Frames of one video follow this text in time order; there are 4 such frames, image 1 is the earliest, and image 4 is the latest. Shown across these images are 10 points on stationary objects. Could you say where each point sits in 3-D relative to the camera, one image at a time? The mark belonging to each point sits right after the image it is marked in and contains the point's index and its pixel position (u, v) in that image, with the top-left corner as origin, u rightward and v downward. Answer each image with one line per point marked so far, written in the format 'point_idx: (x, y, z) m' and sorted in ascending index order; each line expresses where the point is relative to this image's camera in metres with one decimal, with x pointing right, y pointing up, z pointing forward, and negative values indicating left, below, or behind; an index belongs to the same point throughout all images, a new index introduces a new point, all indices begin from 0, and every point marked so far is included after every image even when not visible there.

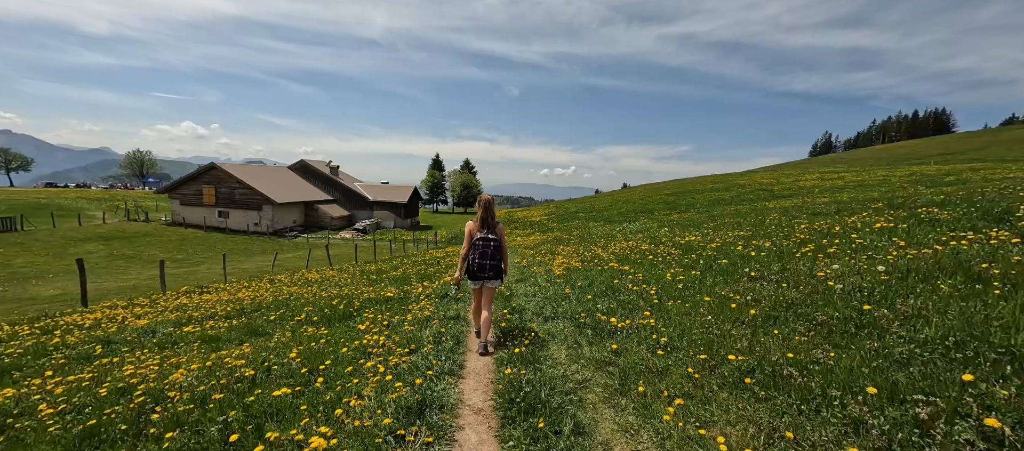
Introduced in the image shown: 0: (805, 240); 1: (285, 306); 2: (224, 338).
0: (+9.2, -0.4, +12.9) m
1: (-8.3, -3.0, +15.0) m
2: (-7.8, -3.1, +11.1) m
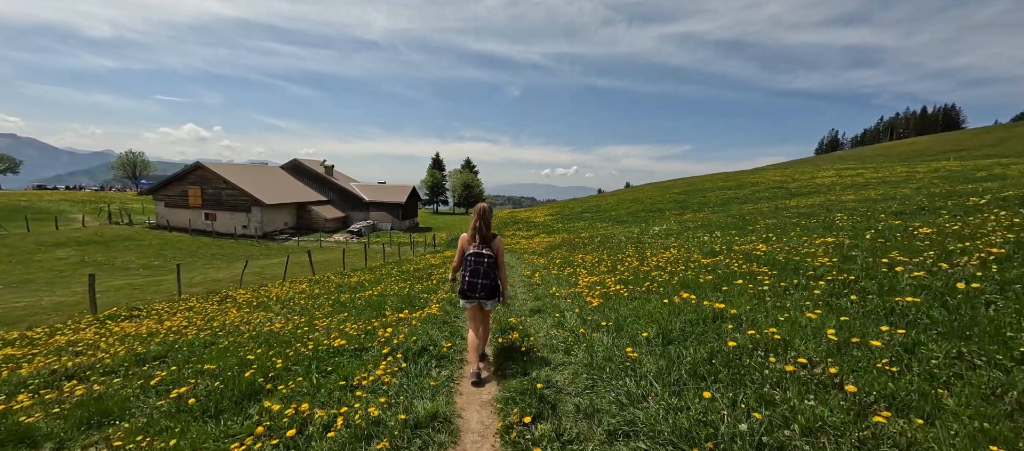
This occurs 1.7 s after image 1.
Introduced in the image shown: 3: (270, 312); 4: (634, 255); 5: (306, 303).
0: (+9.5, -0.5, +8.1) m
1: (-8.0, -3.3, +10.3) m
2: (-7.4, -3.3, +6.4) m
3: (-9.2, -3.3, +15.7) m
4: (+5.2, -1.3, +17.5) m
5: (-8.4, -3.2, +17.0) m
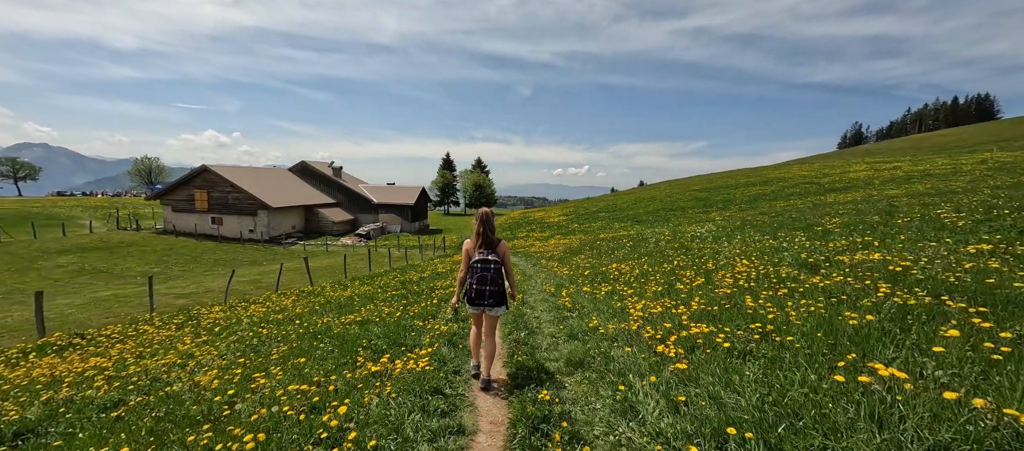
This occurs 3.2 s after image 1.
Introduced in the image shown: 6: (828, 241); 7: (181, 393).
0: (+9.9, -0.6, +4.1) m
1: (-7.5, -3.5, +6.8) m
2: (-7.1, -3.5, +2.8) m
3: (-8.5, -3.5, +12.2) m
4: (+5.8, -1.4, +13.6) m
5: (-7.7, -3.4, +13.5) m
6: (+11.6, -0.5, +15.2) m
7: (-6.6, -3.3, +8.3) m
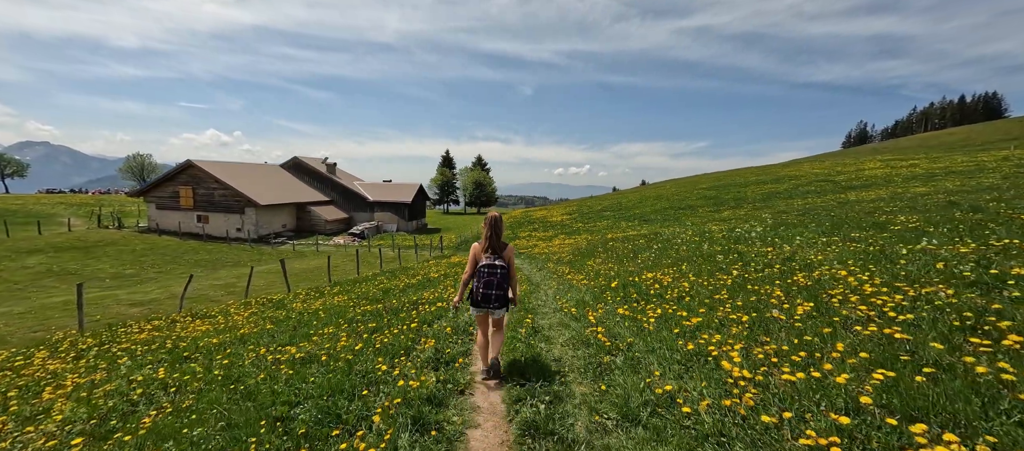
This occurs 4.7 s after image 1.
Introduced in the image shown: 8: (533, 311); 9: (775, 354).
0: (+10.0, -0.6, +0.1) m
1: (-7.3, -3.4, +2.9) m
2: (-6.9, -3.5, -1.1) m
3: (-8.4, -3.4, +8.3) m
4: (+6.0, -1.3, +9.7) m
5: (-7.6, -3.3, +9.6) m
6: (+11.7, -0.5, +11.3) m
7: (-6.5, -3.2, +4.4) m
8: (+0.6, -2.4, +11.7) m
9: (+3.7, -1.7, +5.9) m
